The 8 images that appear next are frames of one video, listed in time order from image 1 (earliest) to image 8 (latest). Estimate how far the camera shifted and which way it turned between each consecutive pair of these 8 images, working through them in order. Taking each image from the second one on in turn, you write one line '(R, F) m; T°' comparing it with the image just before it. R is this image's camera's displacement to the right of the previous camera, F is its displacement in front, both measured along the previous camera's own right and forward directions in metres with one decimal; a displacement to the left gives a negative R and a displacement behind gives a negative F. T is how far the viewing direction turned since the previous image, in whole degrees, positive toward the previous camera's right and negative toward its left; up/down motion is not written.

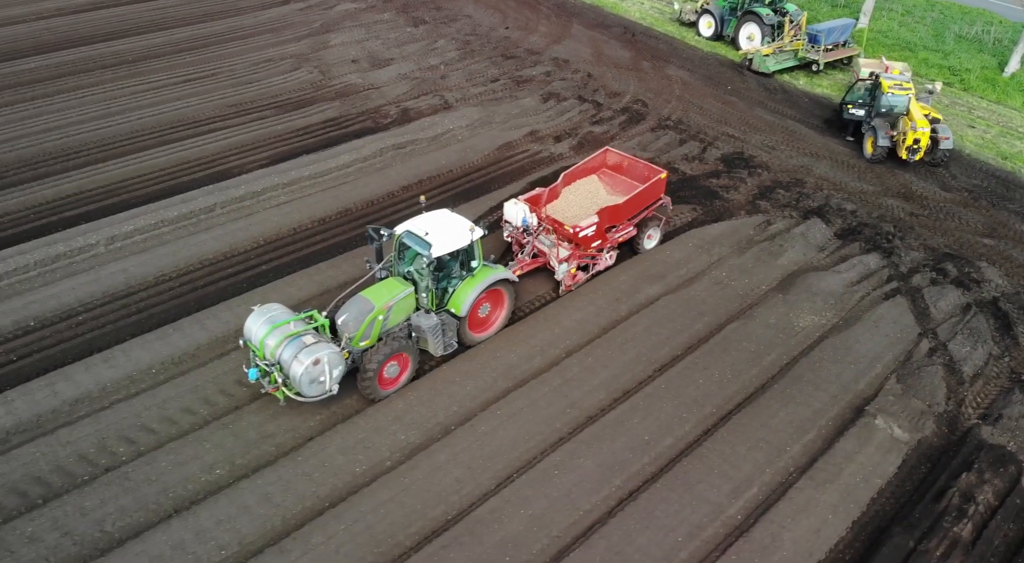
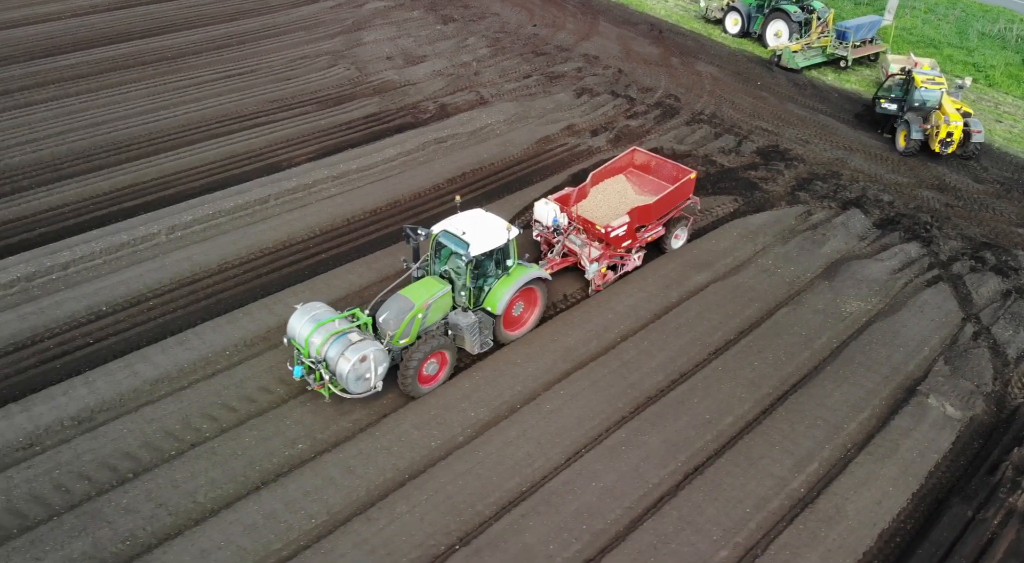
(-0.7, -0.3) m; 0°
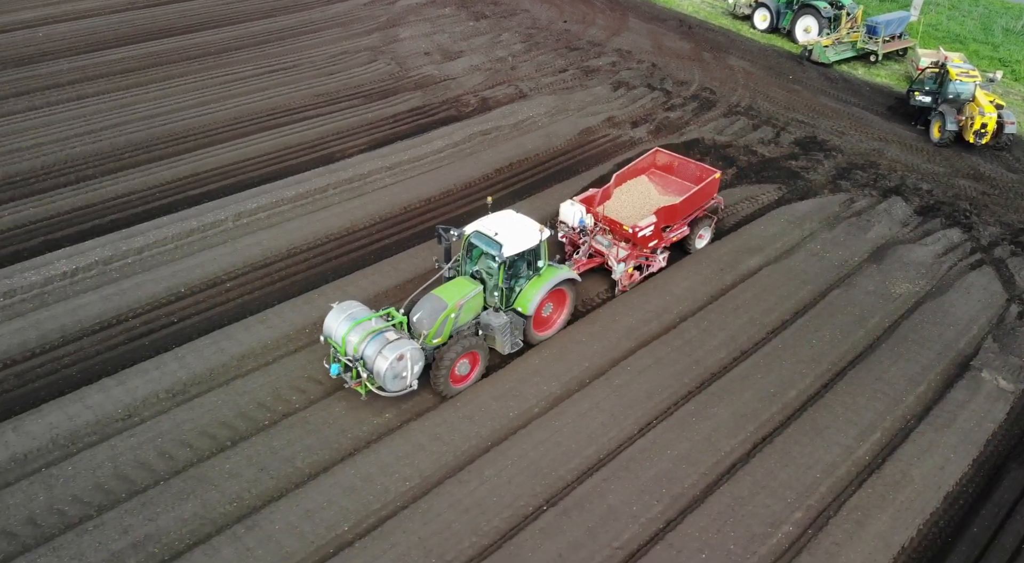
(-0.8, -0.4) m; 0°
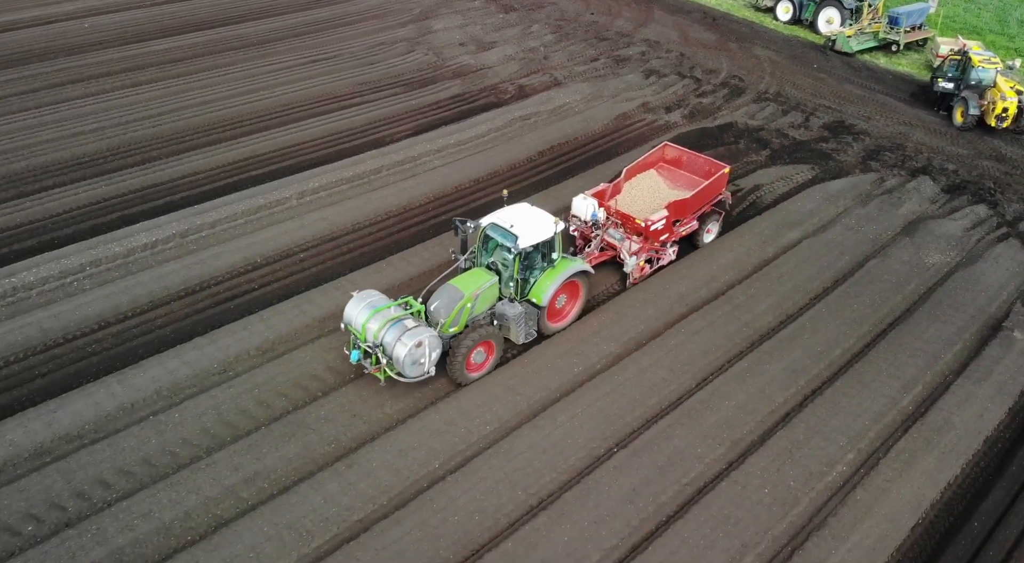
(-0.8, -0.7) m; 0°
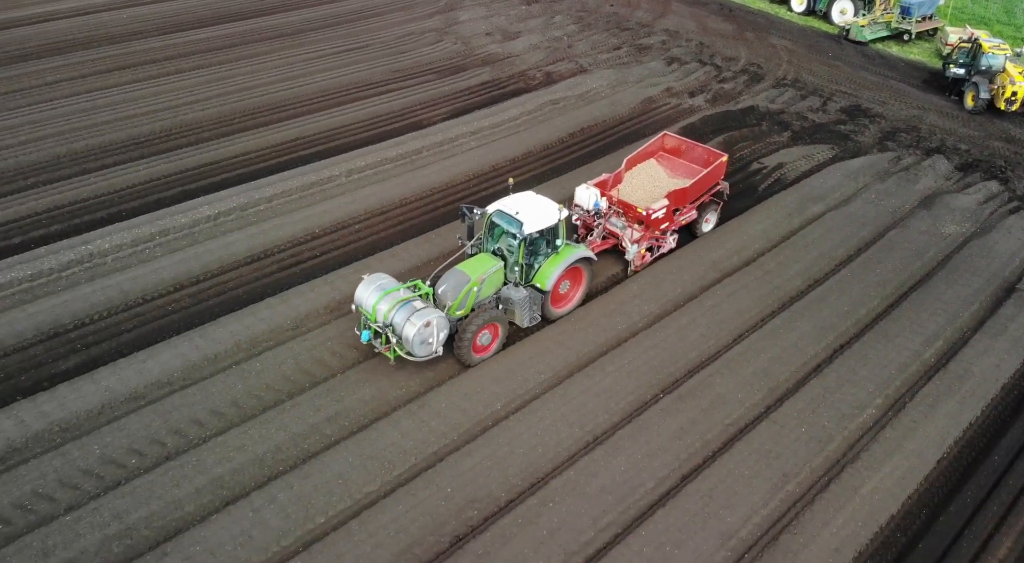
(-0.7, -0.8) m; 0°
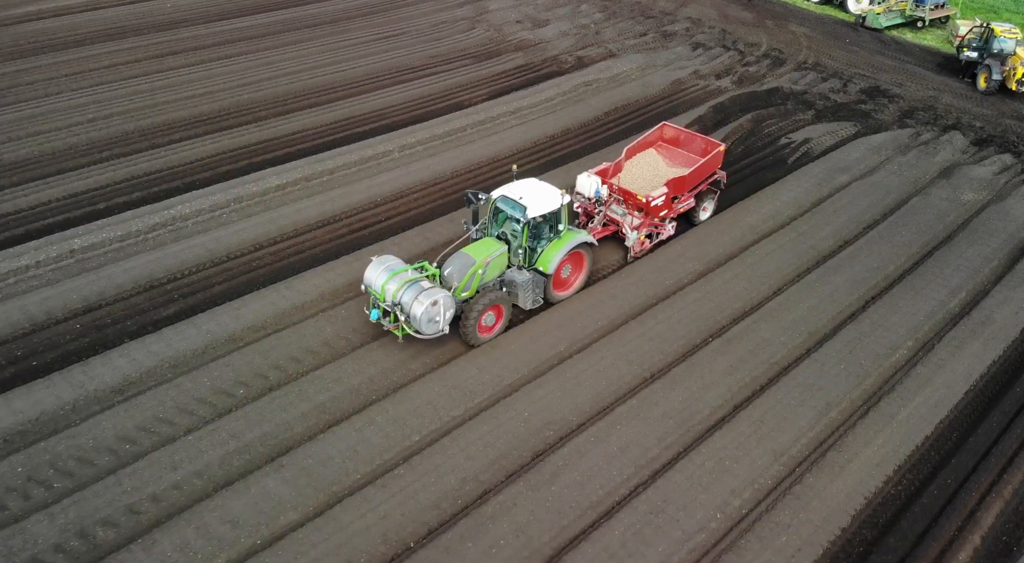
(-0.8, -1.0) m; 0°
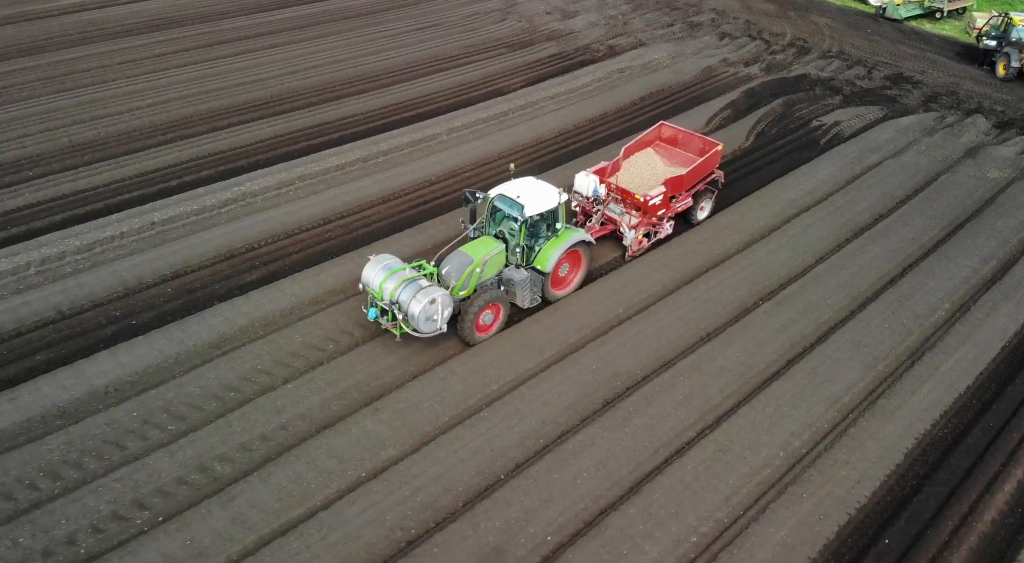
(-0.9, -0.8) m; 0°
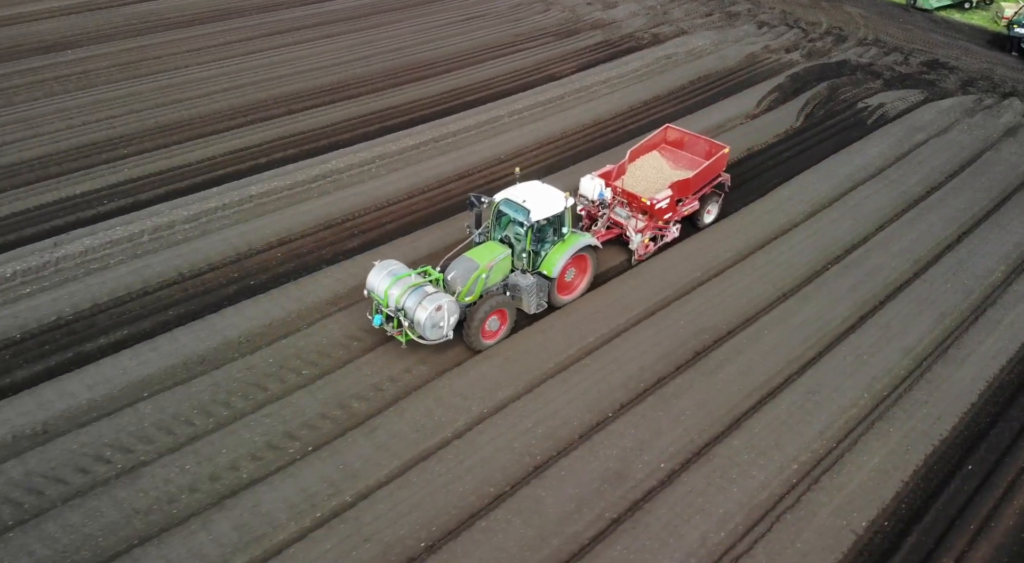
(-1.3, -0.9) m; 0°
